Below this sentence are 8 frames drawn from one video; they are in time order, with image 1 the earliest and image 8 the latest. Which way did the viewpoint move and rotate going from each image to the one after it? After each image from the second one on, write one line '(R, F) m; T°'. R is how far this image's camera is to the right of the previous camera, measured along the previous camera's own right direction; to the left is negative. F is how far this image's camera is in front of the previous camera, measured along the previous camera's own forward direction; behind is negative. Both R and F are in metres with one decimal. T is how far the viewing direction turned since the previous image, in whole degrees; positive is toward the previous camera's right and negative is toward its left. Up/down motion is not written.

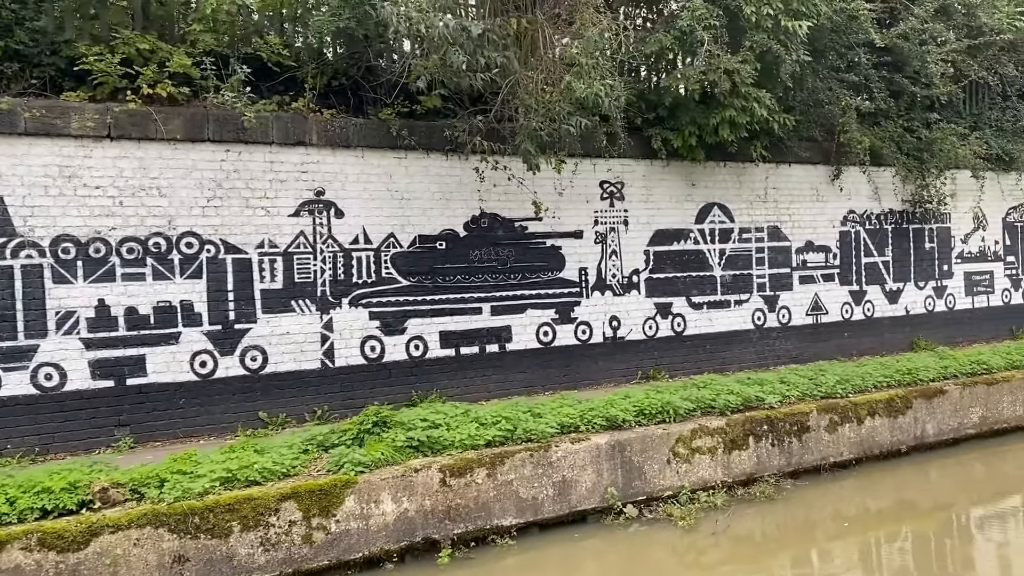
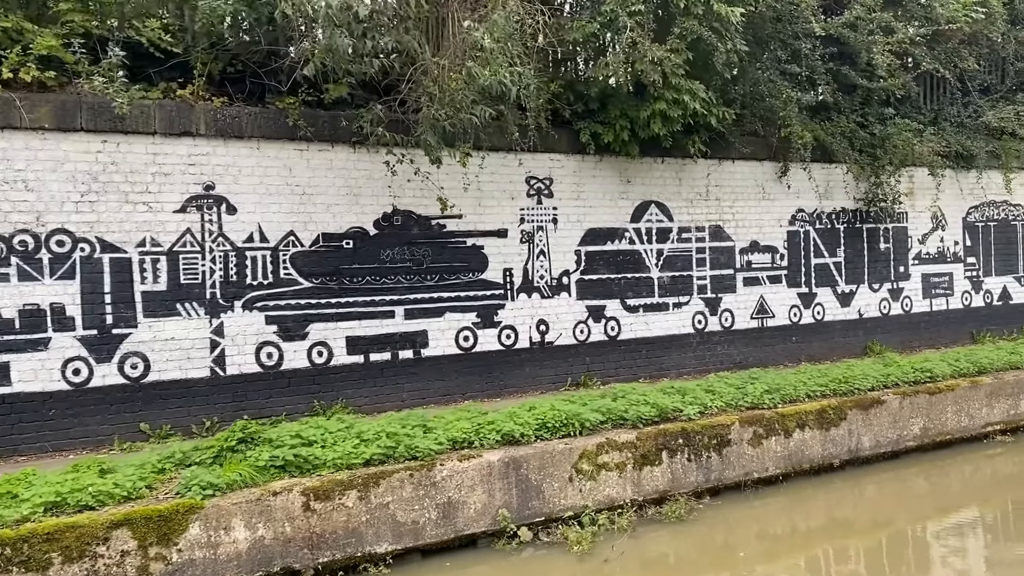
(+0.6, +0.4) m; +1°
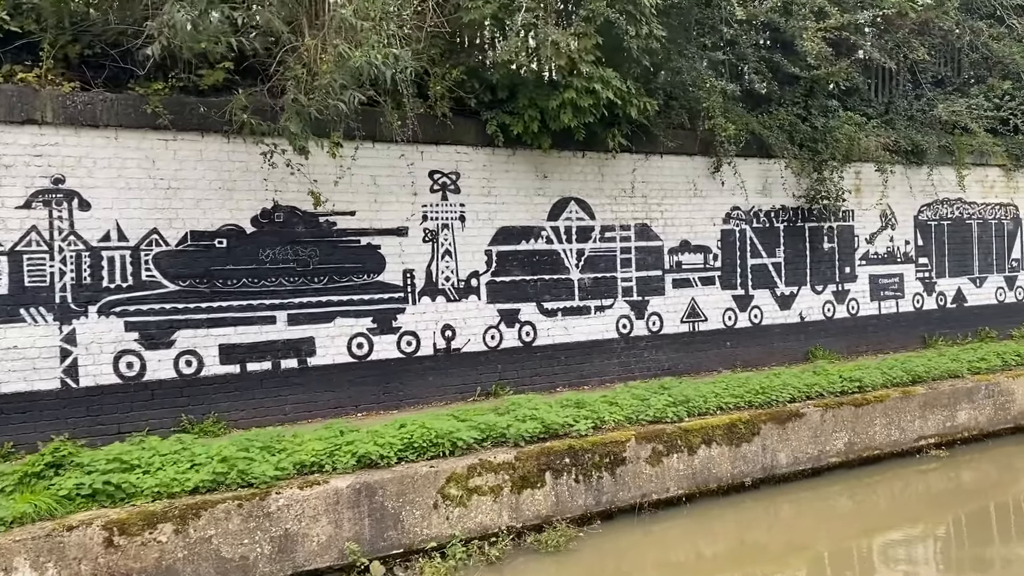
(+0.7, +0.5) m; +1°
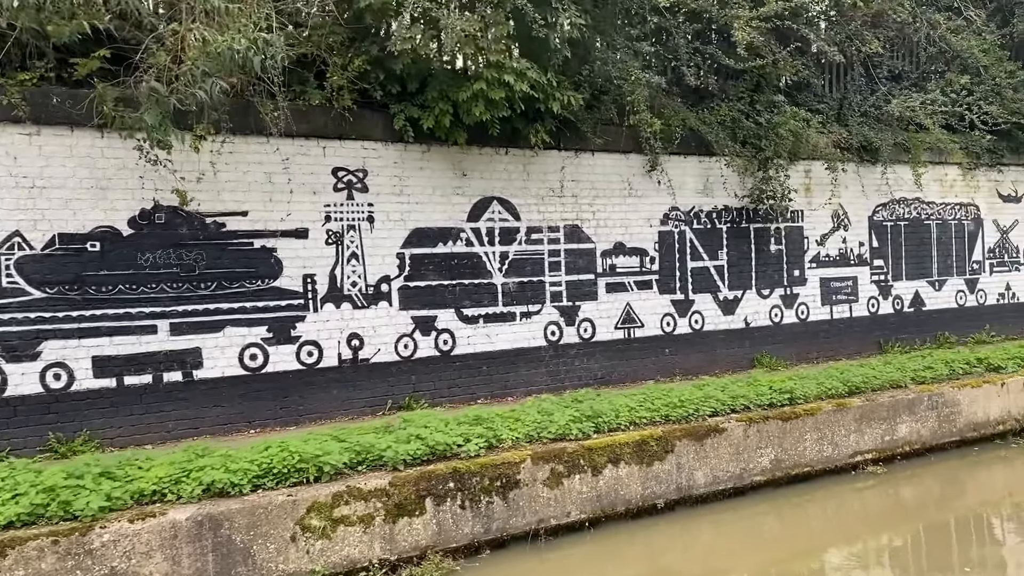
(+0.6, +0.4) m; 0°
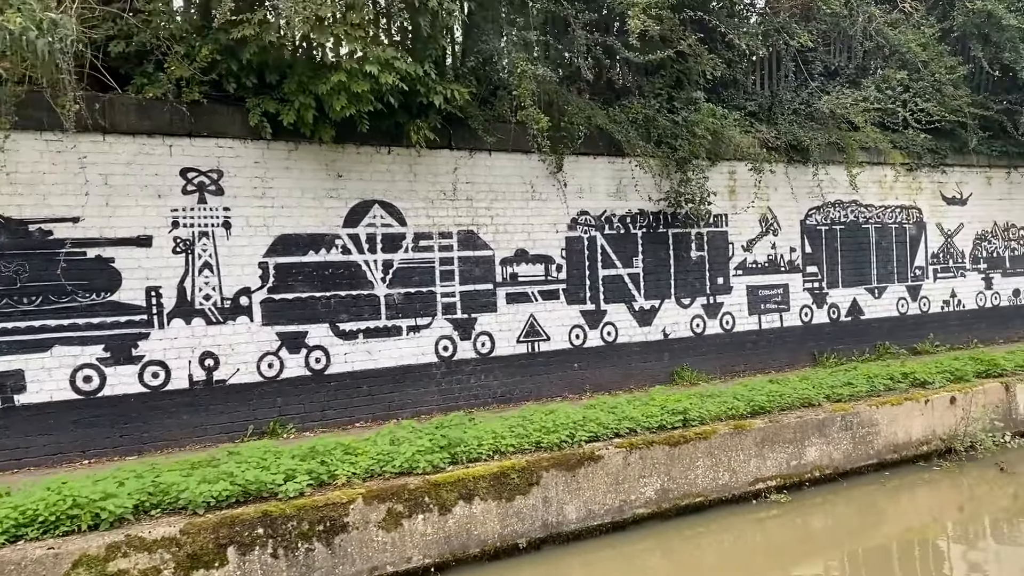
(+0.7, +0.6) m; +1°
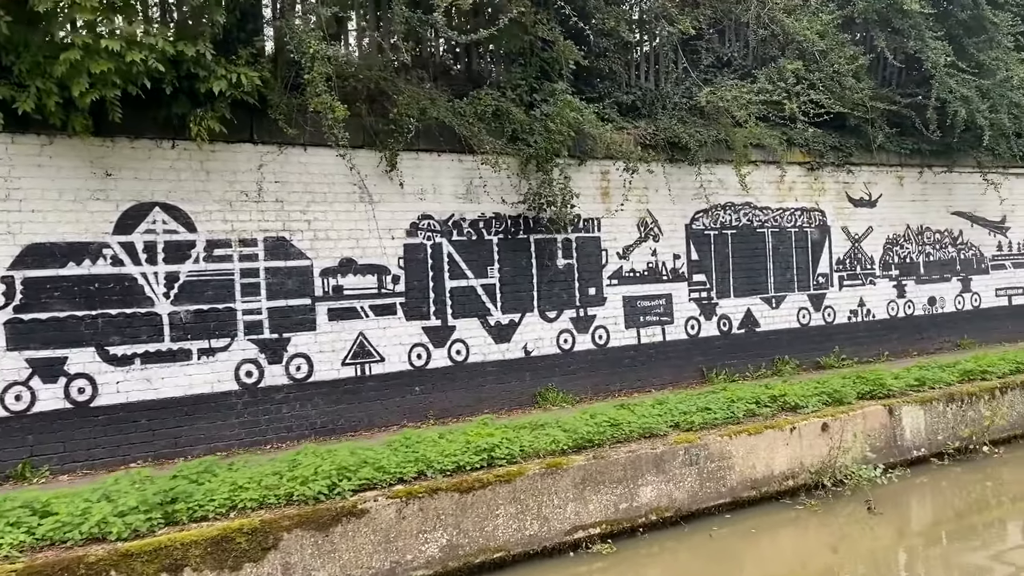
(+1.1, +0.8) m; +2°
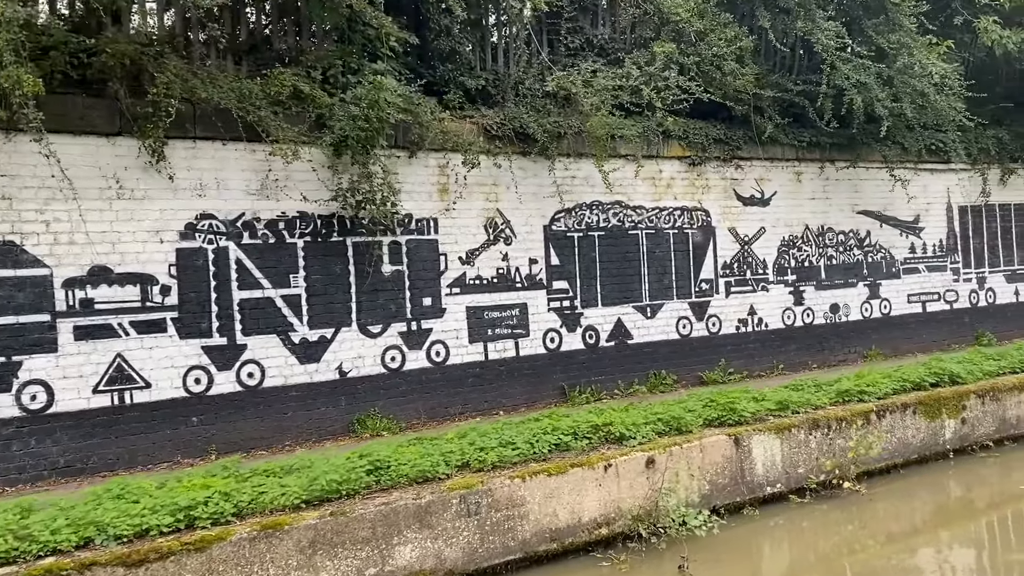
(+1.2, +0.9) m; +1°
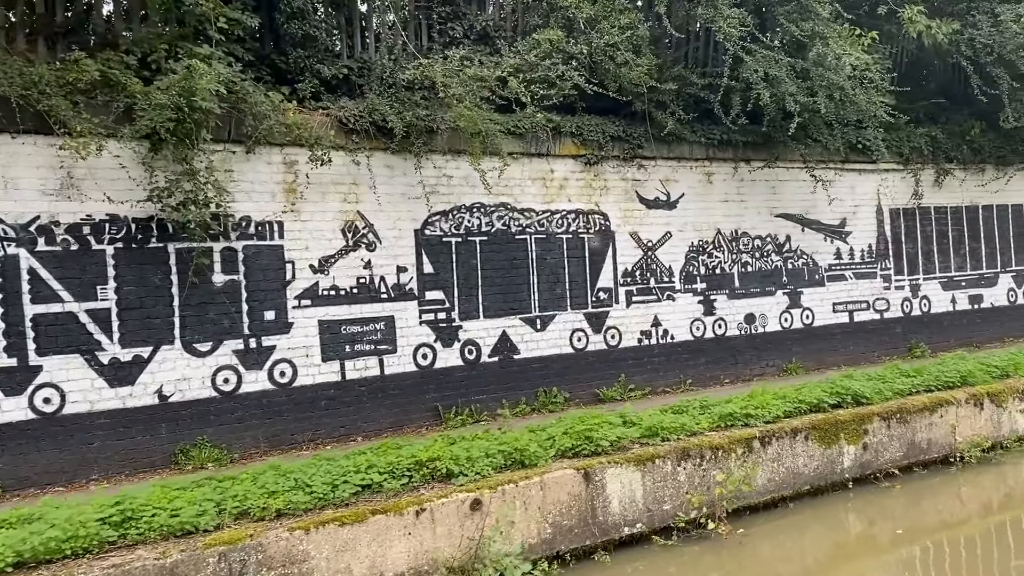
(+0.9, +0.7) m; +1°
